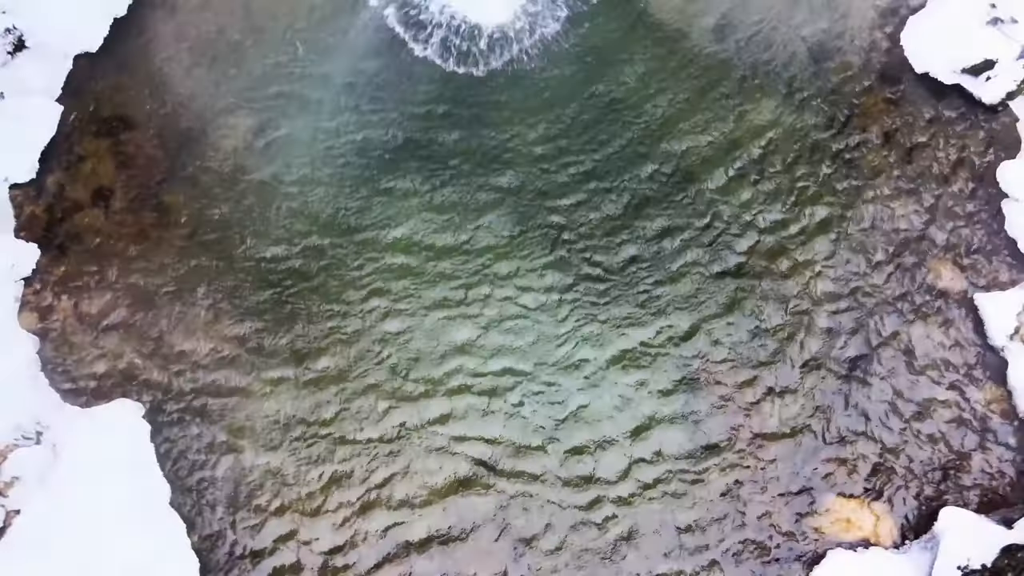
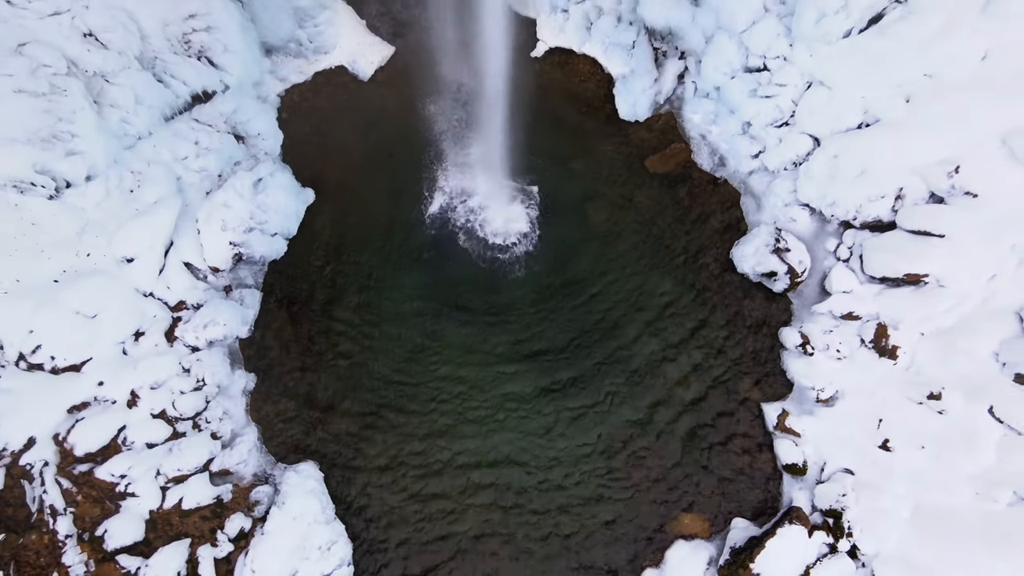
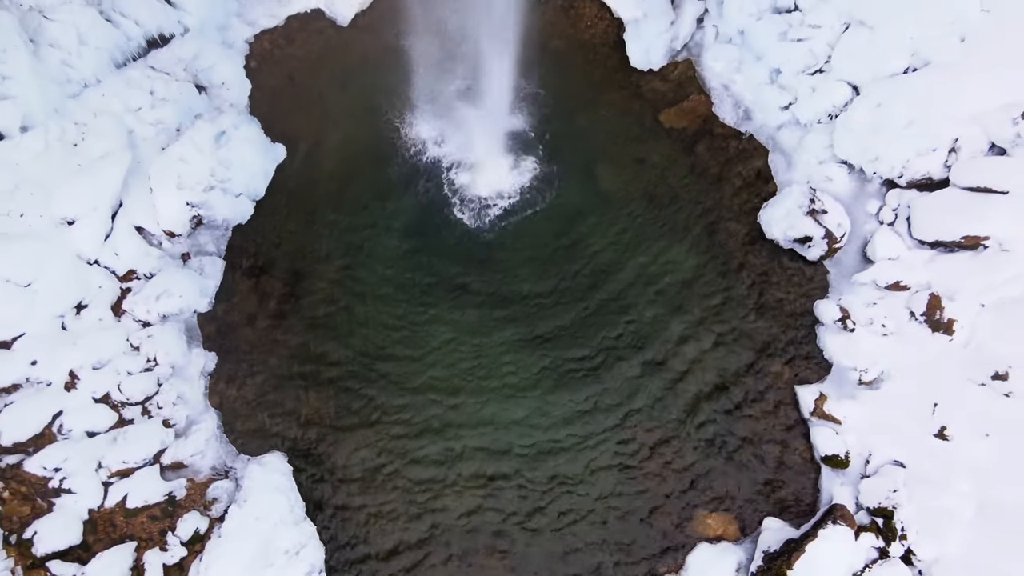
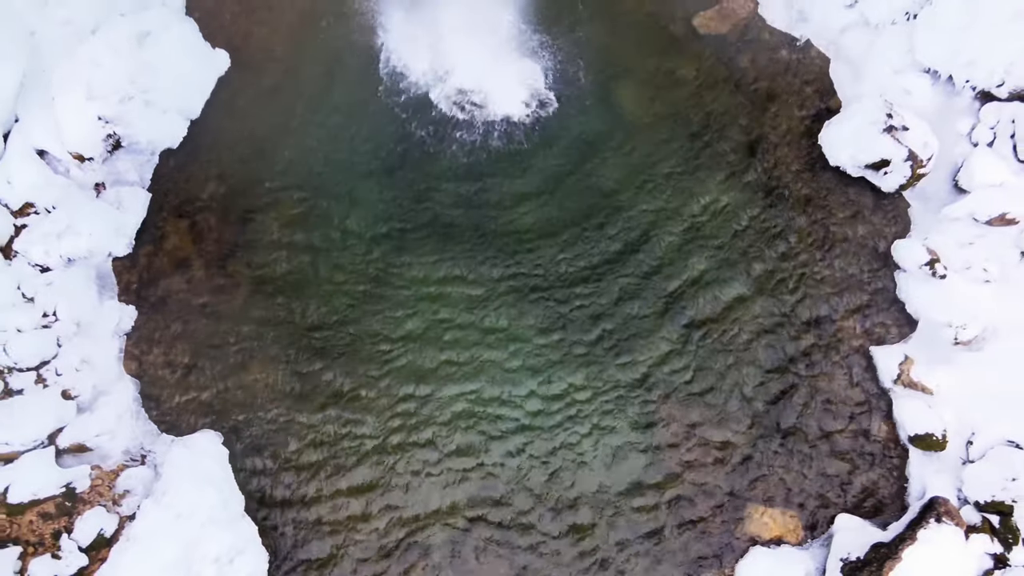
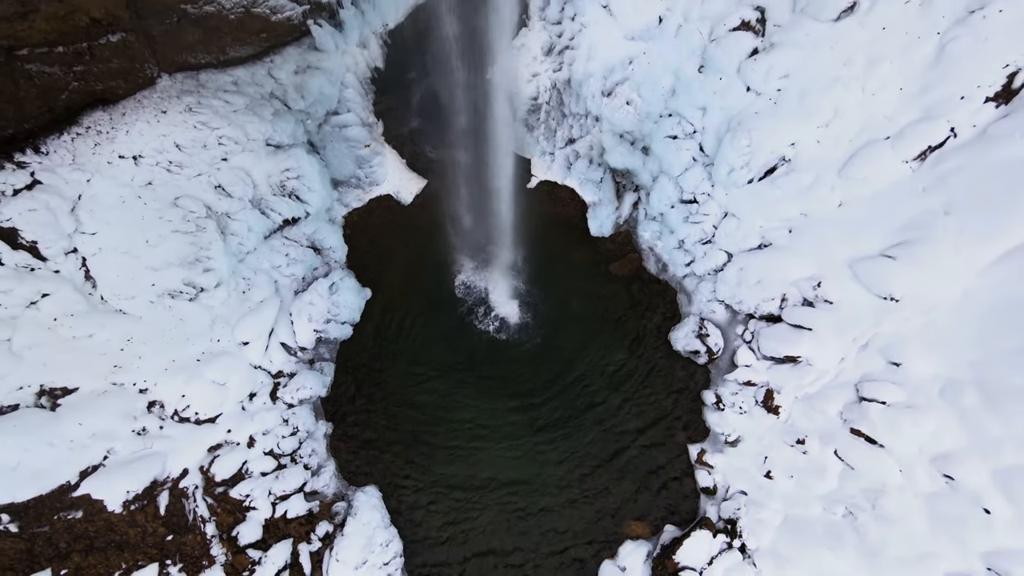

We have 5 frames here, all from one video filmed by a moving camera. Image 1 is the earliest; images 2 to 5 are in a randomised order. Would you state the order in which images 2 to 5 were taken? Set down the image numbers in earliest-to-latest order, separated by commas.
4, 3, 2, 5
